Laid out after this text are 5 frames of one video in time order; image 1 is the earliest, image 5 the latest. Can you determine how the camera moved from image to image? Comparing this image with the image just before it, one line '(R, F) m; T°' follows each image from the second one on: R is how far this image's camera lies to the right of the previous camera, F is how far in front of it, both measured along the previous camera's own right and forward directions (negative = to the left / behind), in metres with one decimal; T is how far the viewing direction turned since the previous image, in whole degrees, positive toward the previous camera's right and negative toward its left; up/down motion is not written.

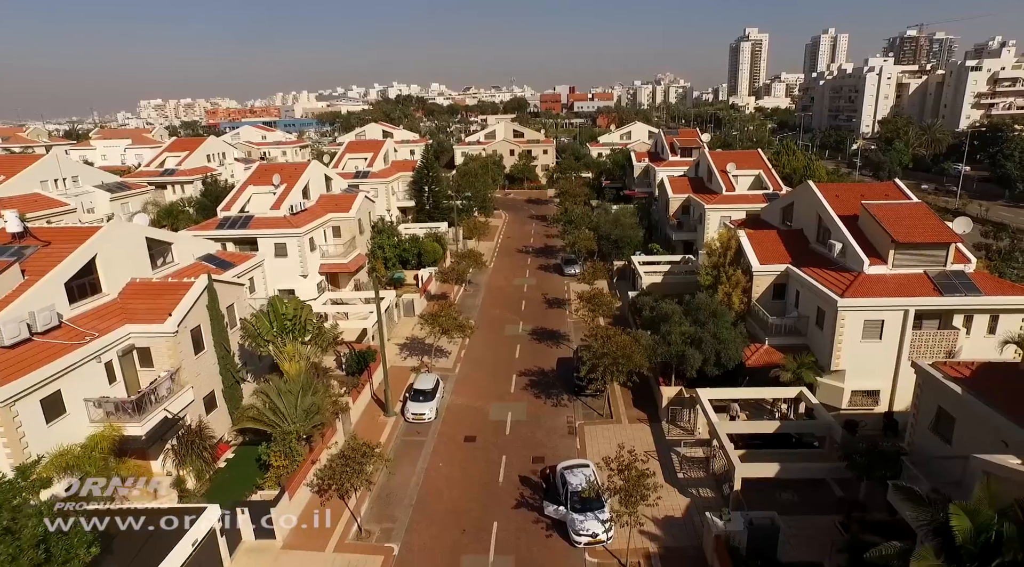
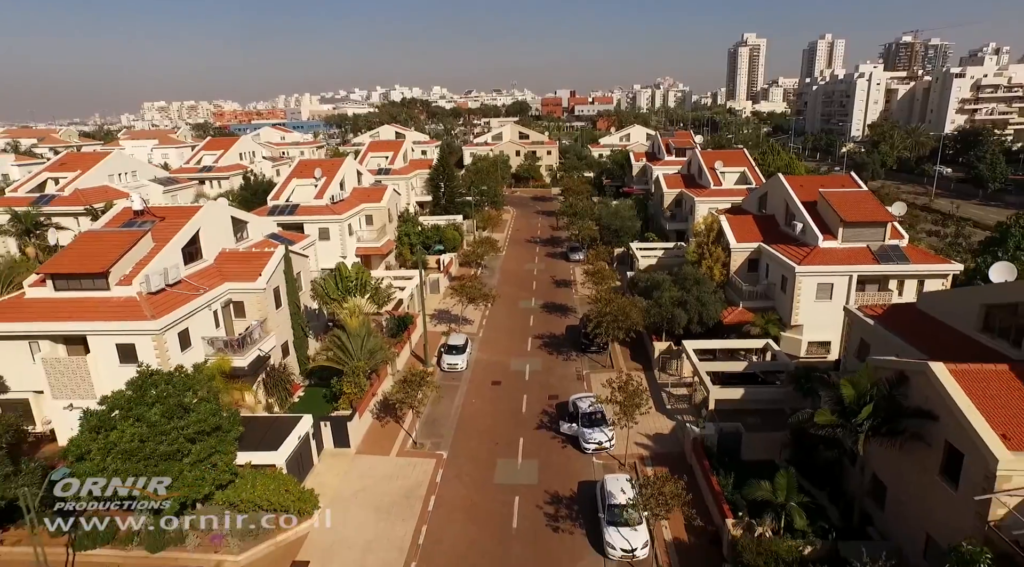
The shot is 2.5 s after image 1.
(-1.0, -5.9) m; 0°
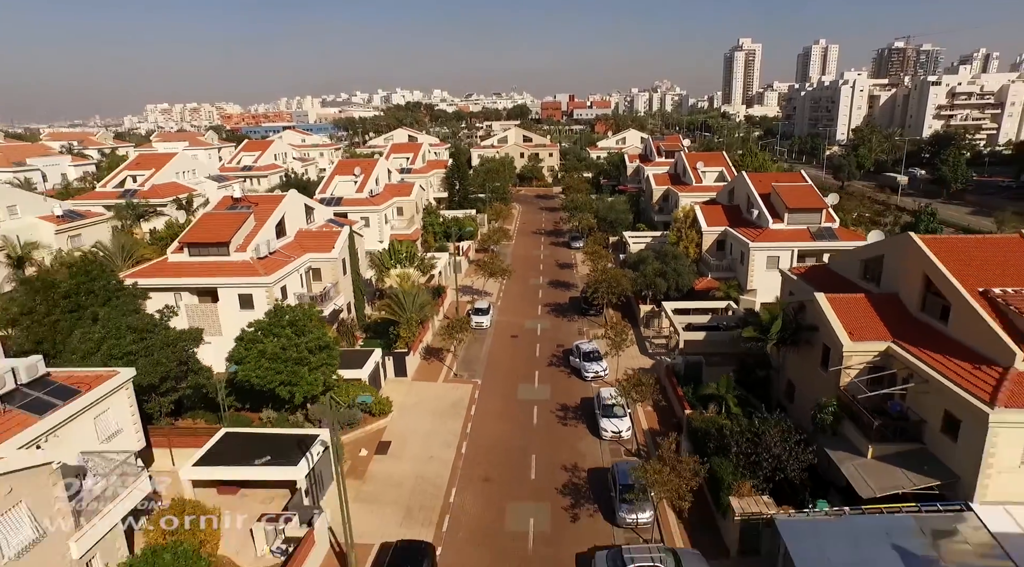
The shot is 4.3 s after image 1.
(-1.1, -8.5) m; 0°
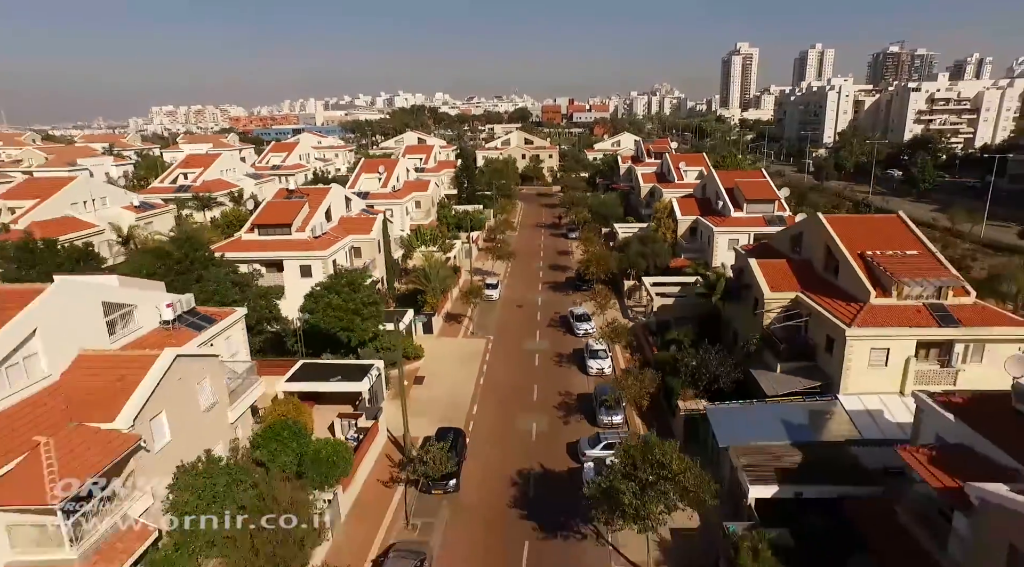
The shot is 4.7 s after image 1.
(-0.4, -8.2) m; 0°
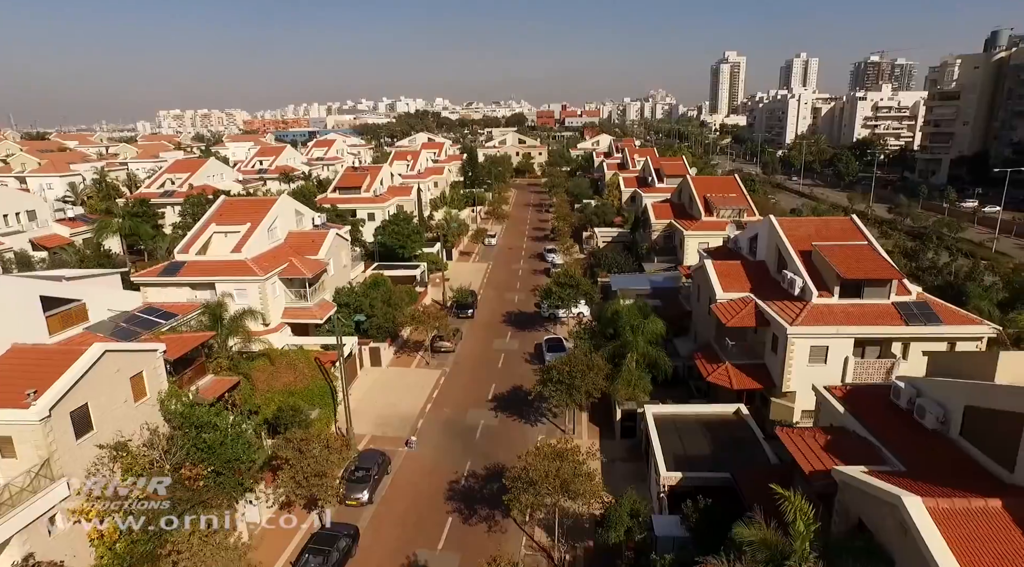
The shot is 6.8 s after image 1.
(+0.5, -21.8) m; 0°
